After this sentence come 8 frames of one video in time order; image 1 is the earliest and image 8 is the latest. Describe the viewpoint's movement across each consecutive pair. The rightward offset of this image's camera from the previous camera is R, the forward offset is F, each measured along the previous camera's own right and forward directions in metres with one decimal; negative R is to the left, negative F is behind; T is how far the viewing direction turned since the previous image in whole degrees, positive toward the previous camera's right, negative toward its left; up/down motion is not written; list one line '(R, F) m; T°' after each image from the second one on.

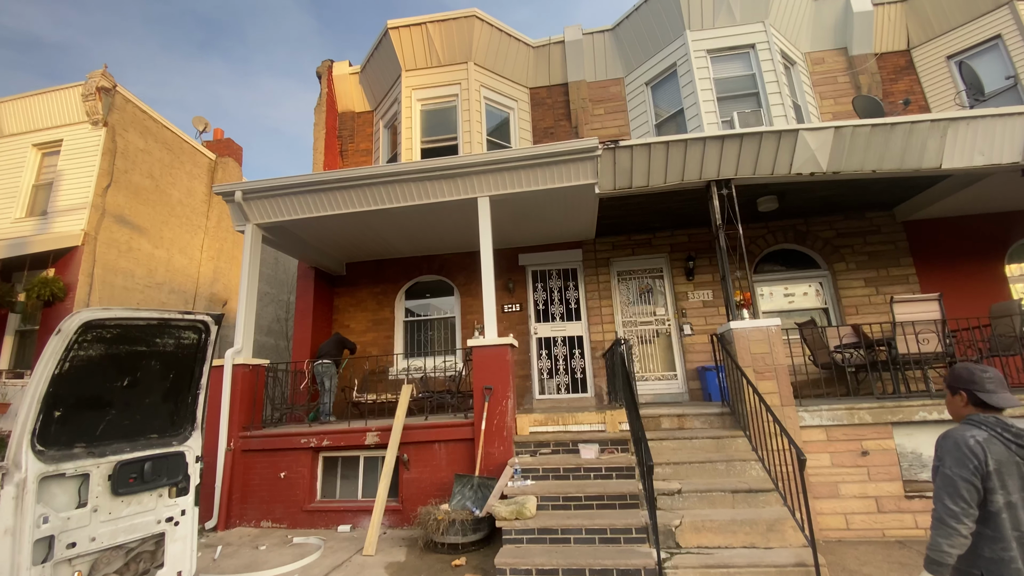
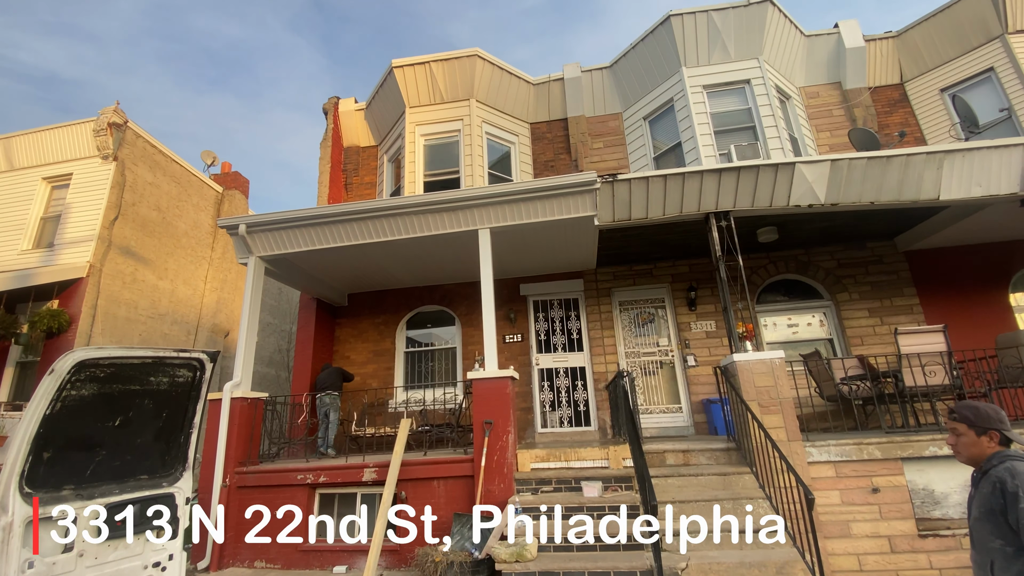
(0.0, 0.0) m; 0°
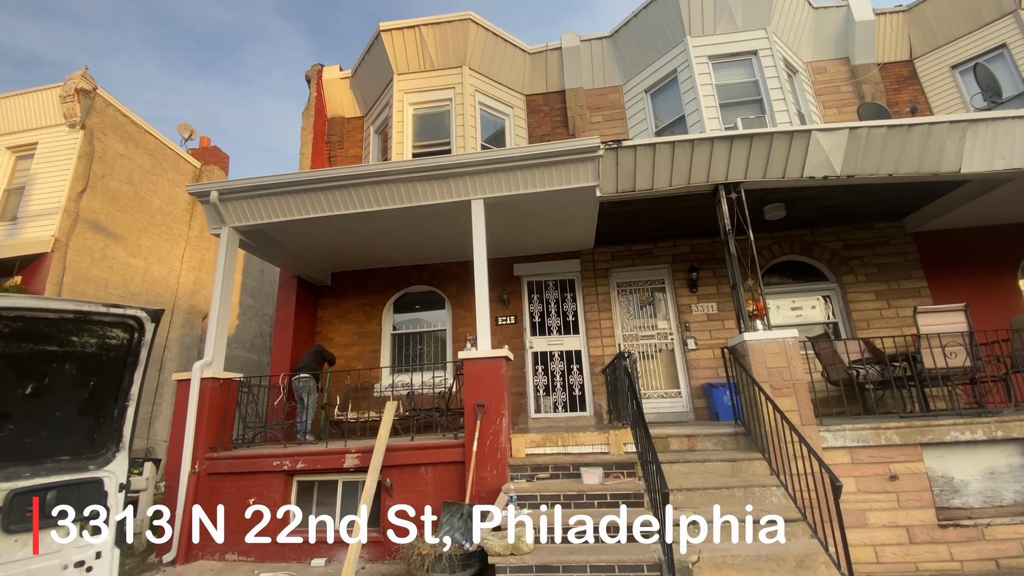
(-0.1, +0.4) m; +1°
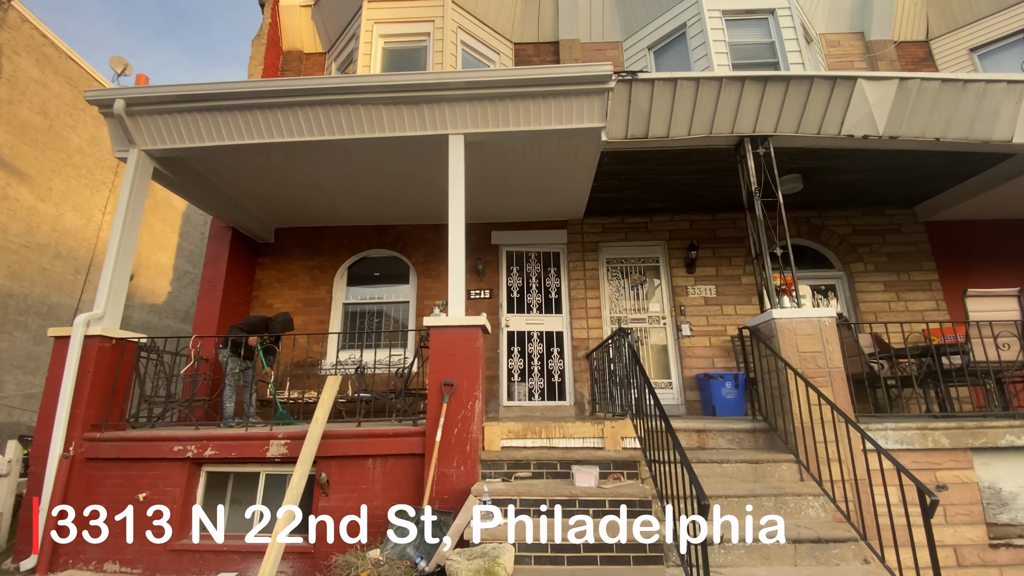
(-0.1, +1.0) m; +4°
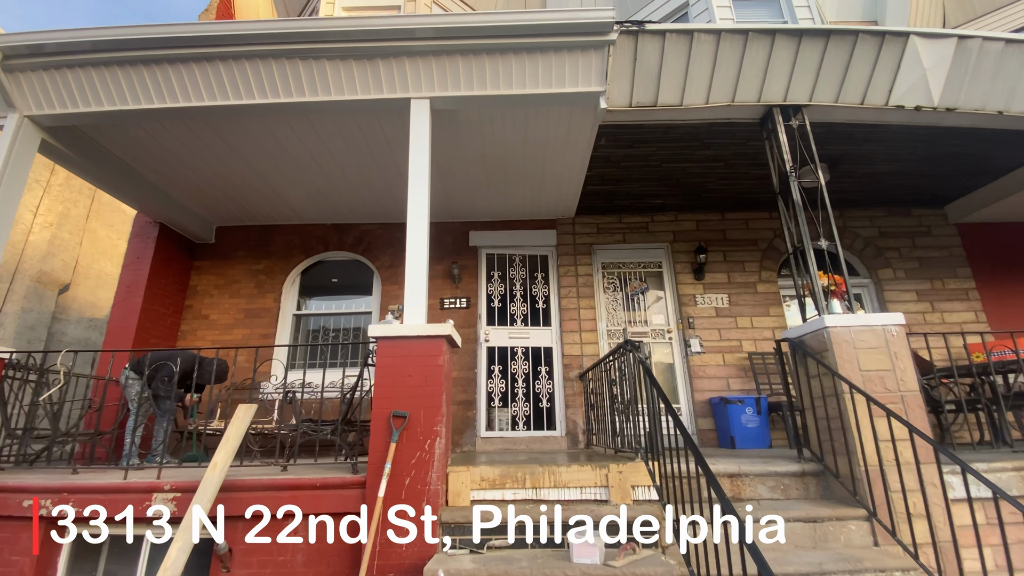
(+0.1, +1.0) m; +2°
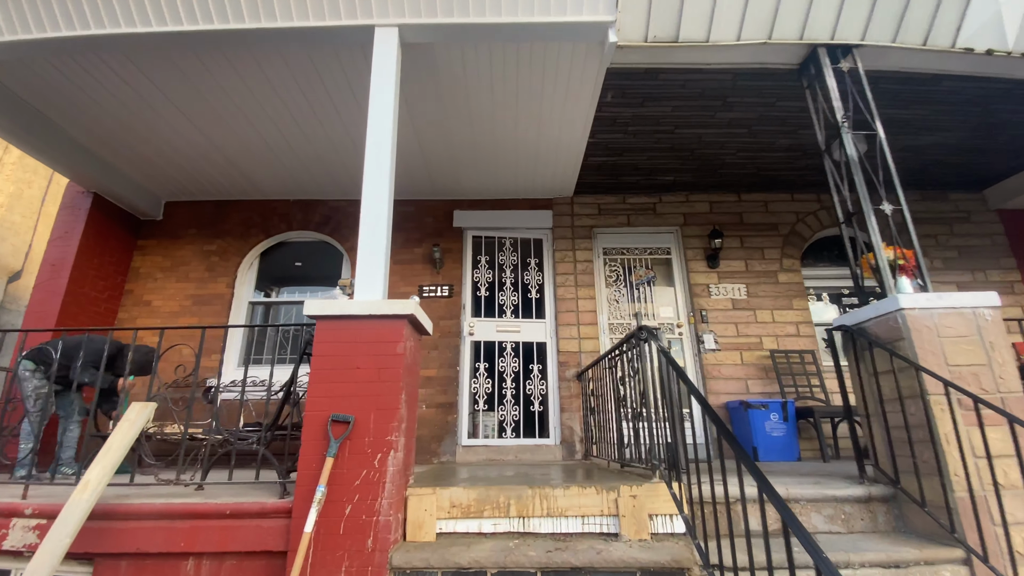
(+0.1, +0.7) m; +1°
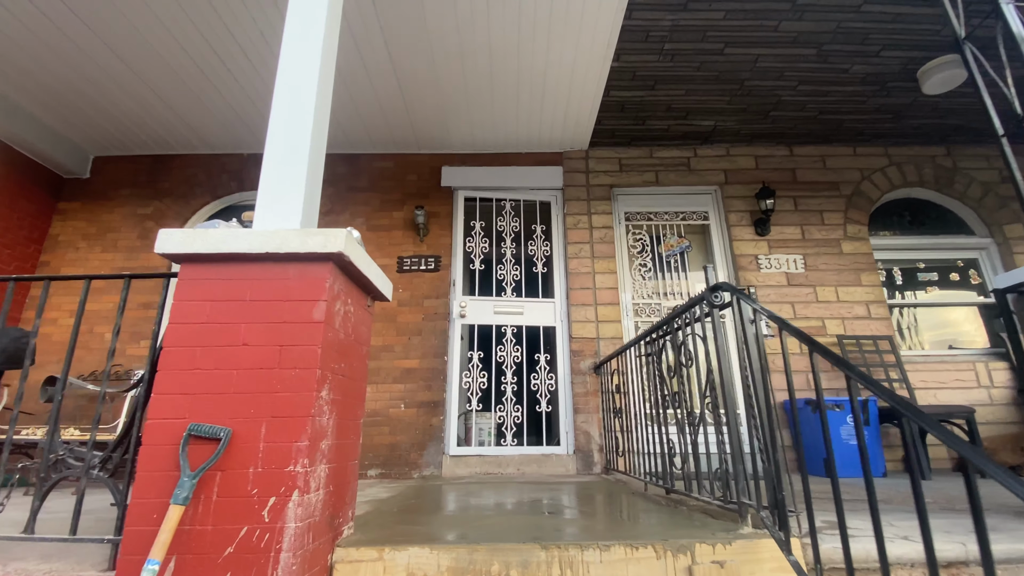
(0.0, +1.0) m; 0°
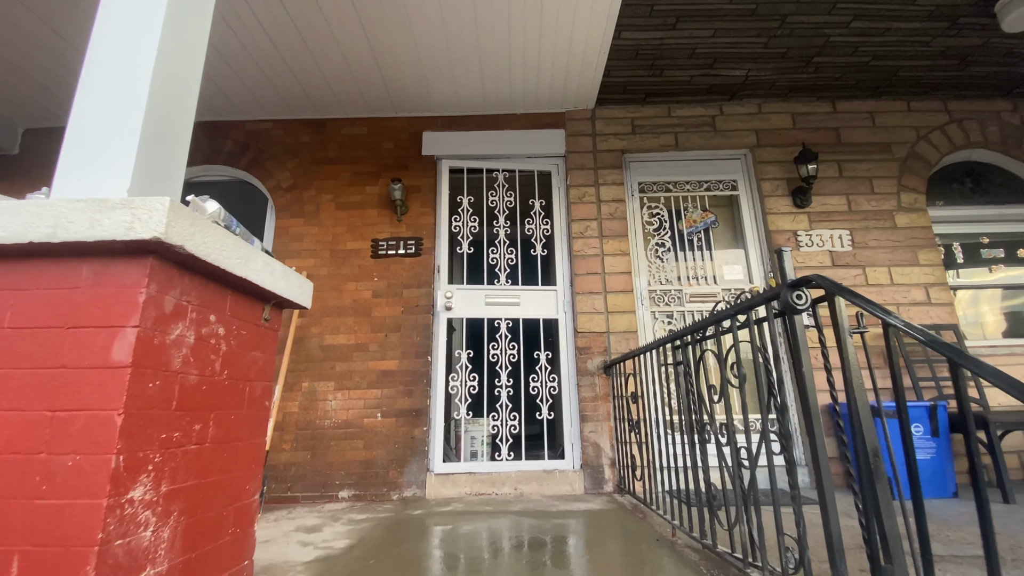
(+0.1, +0.6) m; -1°
